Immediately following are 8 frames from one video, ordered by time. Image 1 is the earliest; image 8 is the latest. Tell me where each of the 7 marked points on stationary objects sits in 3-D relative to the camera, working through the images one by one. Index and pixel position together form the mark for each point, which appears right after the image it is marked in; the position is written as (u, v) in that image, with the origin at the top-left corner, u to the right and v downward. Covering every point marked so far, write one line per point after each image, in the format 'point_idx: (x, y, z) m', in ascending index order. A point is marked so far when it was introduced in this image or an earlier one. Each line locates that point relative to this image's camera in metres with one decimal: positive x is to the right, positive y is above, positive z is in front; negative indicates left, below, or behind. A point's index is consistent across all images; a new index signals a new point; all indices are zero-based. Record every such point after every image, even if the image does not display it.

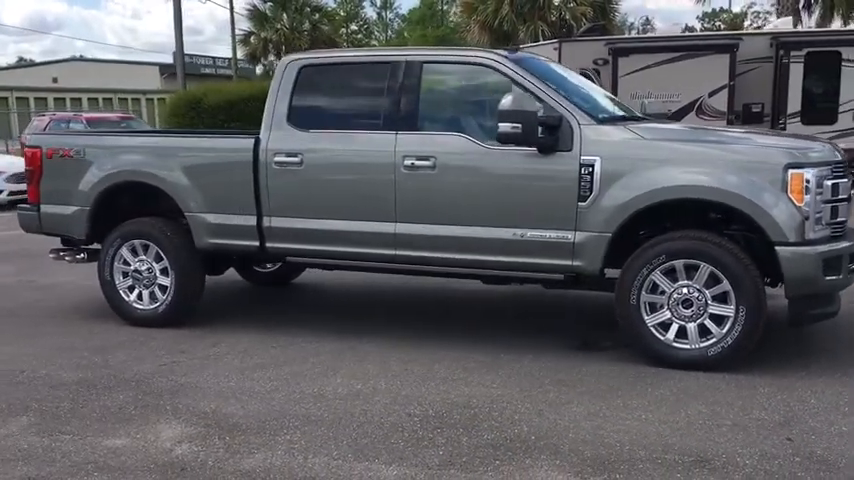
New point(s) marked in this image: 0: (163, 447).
0: (-1.3, -1.1, +4.3) m
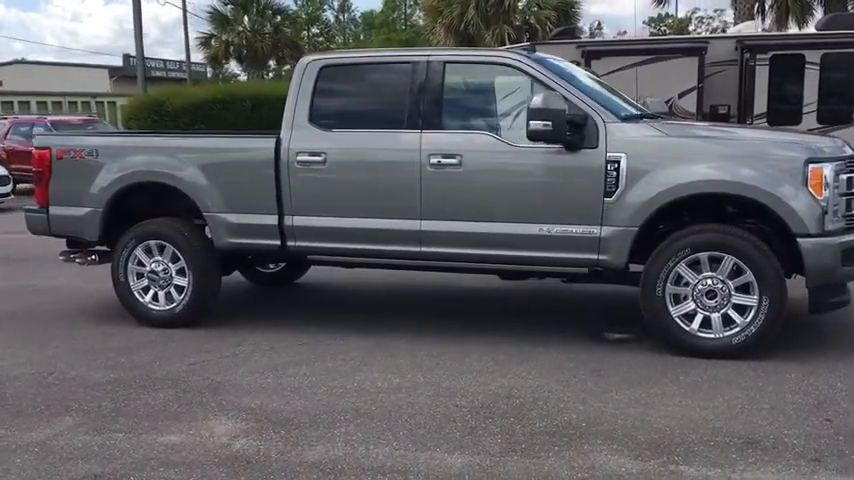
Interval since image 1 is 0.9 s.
0: (-1.1, -1.0, +4.3) m
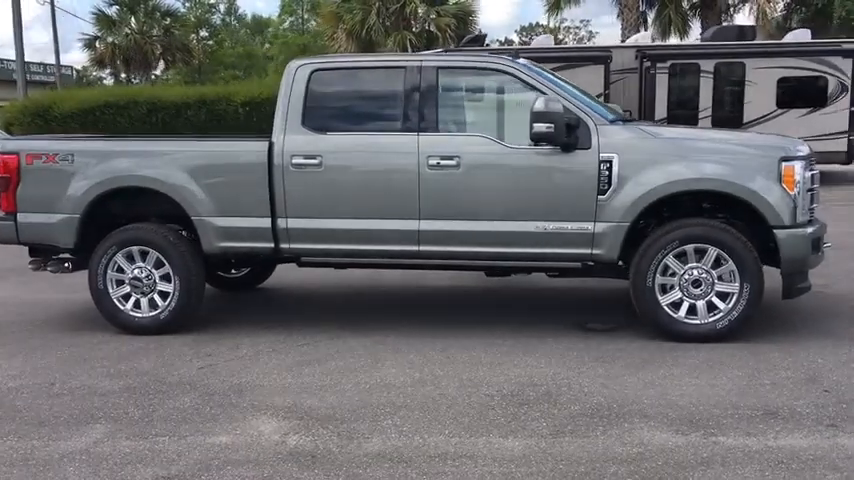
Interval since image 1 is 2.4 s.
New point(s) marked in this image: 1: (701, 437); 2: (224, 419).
0: (-0.8, -1.0, +4.4) m
1: (+1.4, -1.0, +4.2) m
2: (-1.1, -1.0, +4.7) m
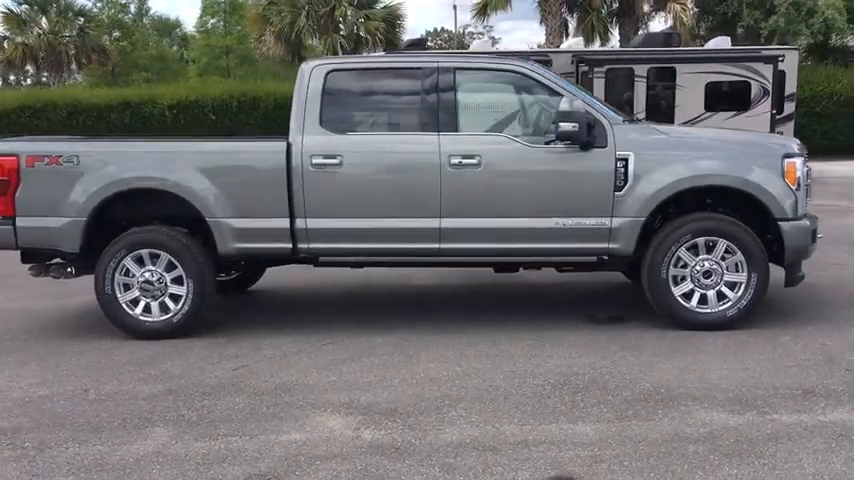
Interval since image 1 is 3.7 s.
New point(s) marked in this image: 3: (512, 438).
0: (-0.4, -1.0, +4.4) m
1: (+1.8, -0.9, +4.5) m
2: (-0.8, -1.0, +4.7) m
3: (+0.4, -1.0, +4.3) m
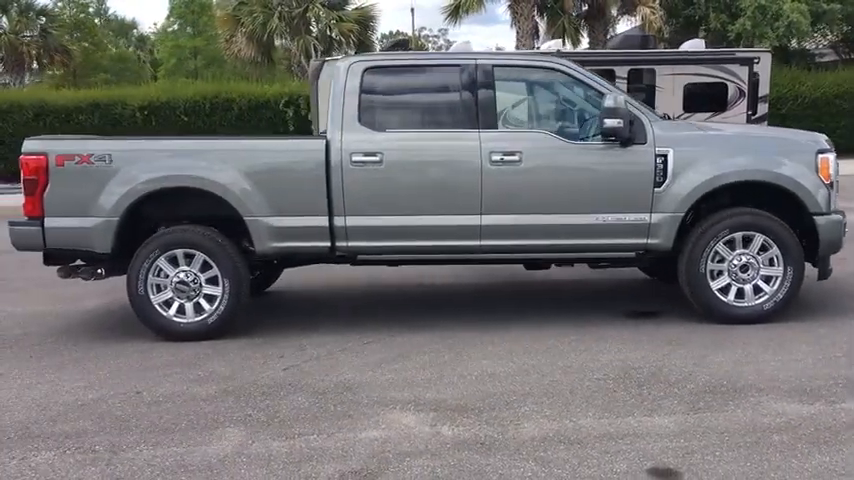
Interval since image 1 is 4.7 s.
0: (0.0, -1.0, +4.4) m
1: (+2.2, -0.9, +4.6) m
2: (-0.4, -1.0, +4.7) m
3: (+0.9, -1.0, +4.3) m
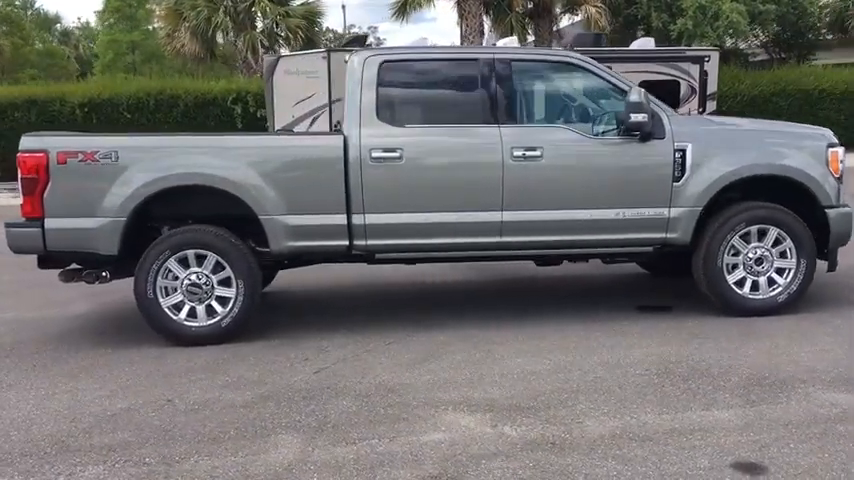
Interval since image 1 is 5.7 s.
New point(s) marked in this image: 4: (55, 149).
0: (+0.3, -1.0, +4.3) m
1: (+2.5, -0.9, +4.7) m
2: (-0.1, -1.0, +4.5) m
3: (+1.2, -1.0, +4.3) m
4: (-2.7, +0.7, +6.0) m
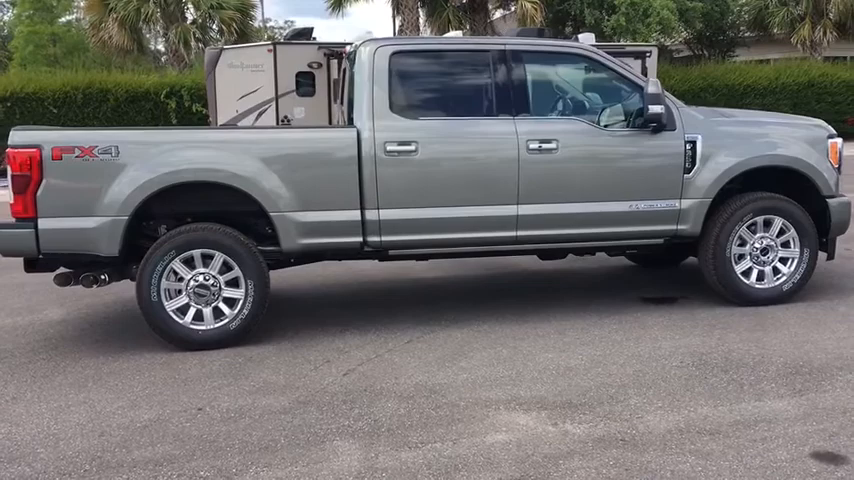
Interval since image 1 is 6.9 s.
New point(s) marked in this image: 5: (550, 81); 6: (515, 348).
0: (+0.6, -1.0, +4.2) m
1: (+2.8, -0.8, +4.8) m
2: (+0.2, -0.9, +4.4) m
3: (+1.5, -0.9, +4.3) m
4: (-2.5, +0.7, +5.6) m
5: (+0.9, +1.2, +6.3) m
6: (+0.6, -0.7, +5.6) m
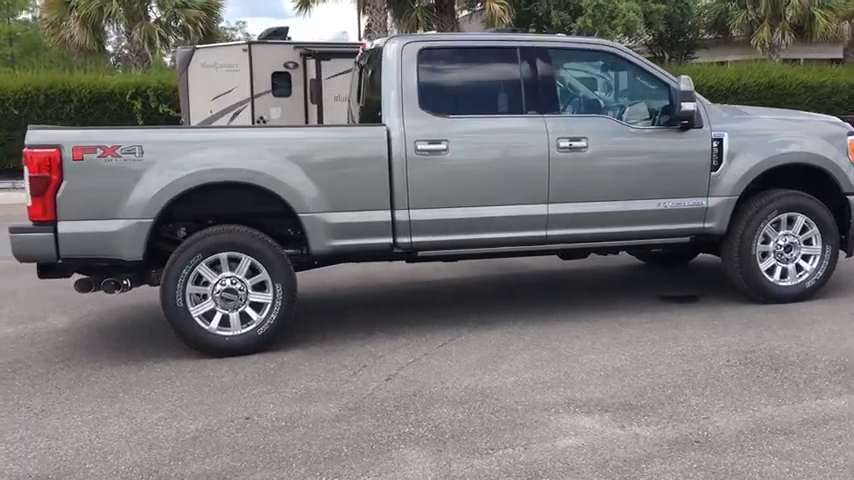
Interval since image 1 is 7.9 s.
0: (+1.0, -1.0, +4.1) m
1: (+3.0, -0.8, +4.8) m
2: (+0.5, -0.9, +4.3) m
3: (+1.8, -0.9, +4.2) m
4: (-2.3, +0.6, +5.4) m
5: (+1.1, +1.2, +6.3) m
6: (+0.8, -0.7, +5.6) m
